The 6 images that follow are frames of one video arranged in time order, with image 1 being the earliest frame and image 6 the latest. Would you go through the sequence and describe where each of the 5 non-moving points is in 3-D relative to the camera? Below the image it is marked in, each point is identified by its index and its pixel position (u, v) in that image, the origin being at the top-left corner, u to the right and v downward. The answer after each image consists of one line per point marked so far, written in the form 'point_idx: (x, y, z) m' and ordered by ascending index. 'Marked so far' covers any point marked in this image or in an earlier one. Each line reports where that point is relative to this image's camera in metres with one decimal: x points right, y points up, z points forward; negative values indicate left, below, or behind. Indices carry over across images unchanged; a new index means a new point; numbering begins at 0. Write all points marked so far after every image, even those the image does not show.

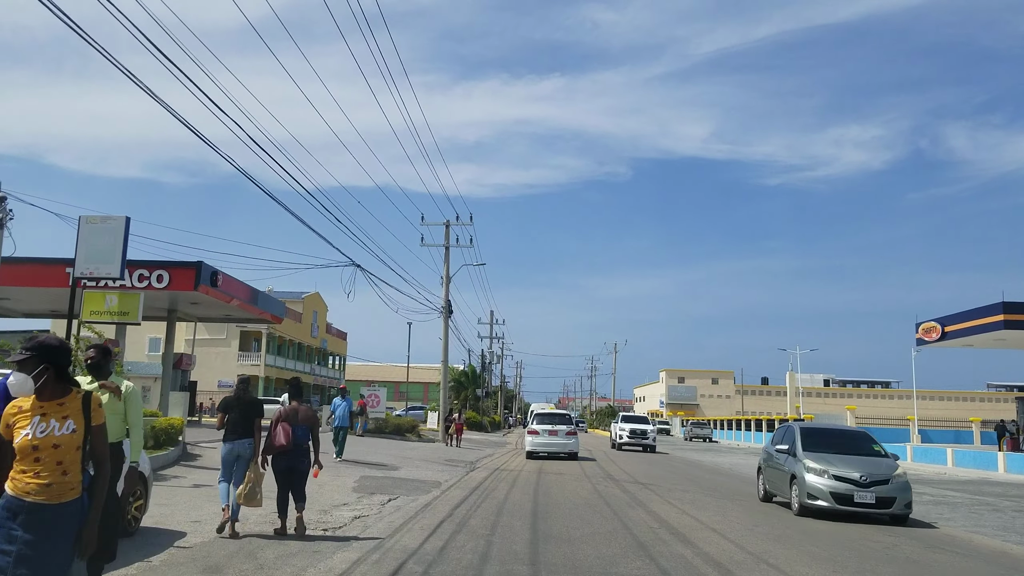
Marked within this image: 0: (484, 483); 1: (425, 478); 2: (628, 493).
0: (-0.6, -4.1, +19.6) m
1: (-1.8, -3.9, +19.3) m
2: (+2.1, -3.7, +17.0) m
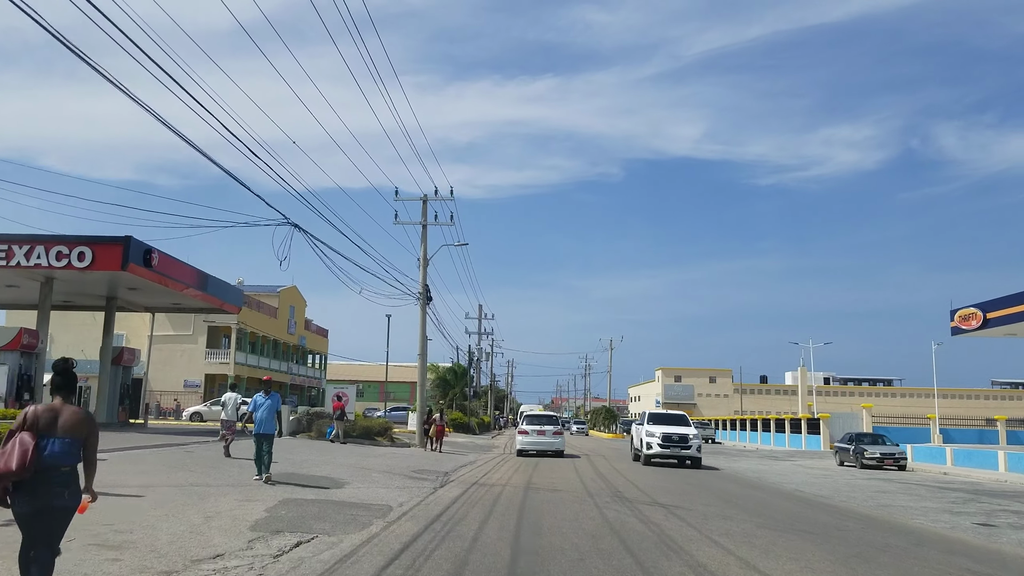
0: (-0.9, -3.4, +14.8) m
1: (-2.1, -3.3, +14.5) m
2: (+1.8, -3.1, +12.3) m
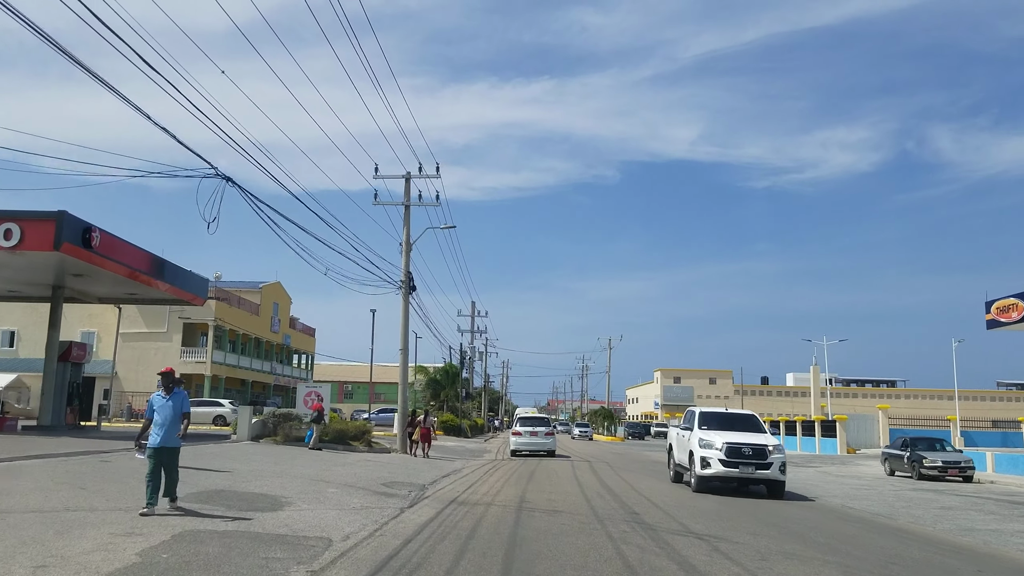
0: (-1.1, -3.0, +11.2) m
1: (-2.3, -2.8, +10.9) m
2: (+1.6, -2.6, +8.7) m
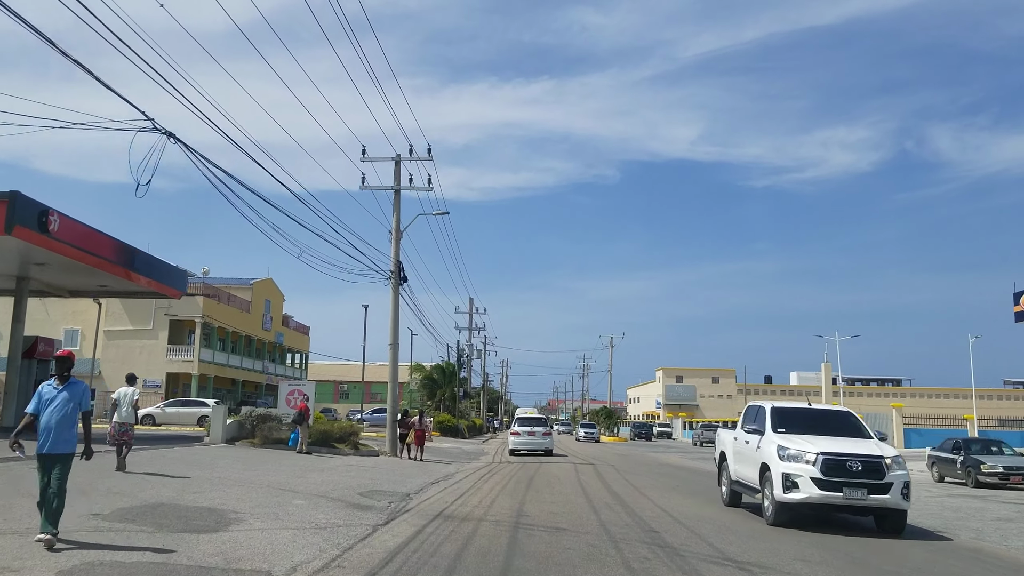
0: (-1.2, -2.6, +9.1) m
1: (-2.4, -2.5, +8.8) m
2: (+1.6, -2.3, +6.5) m
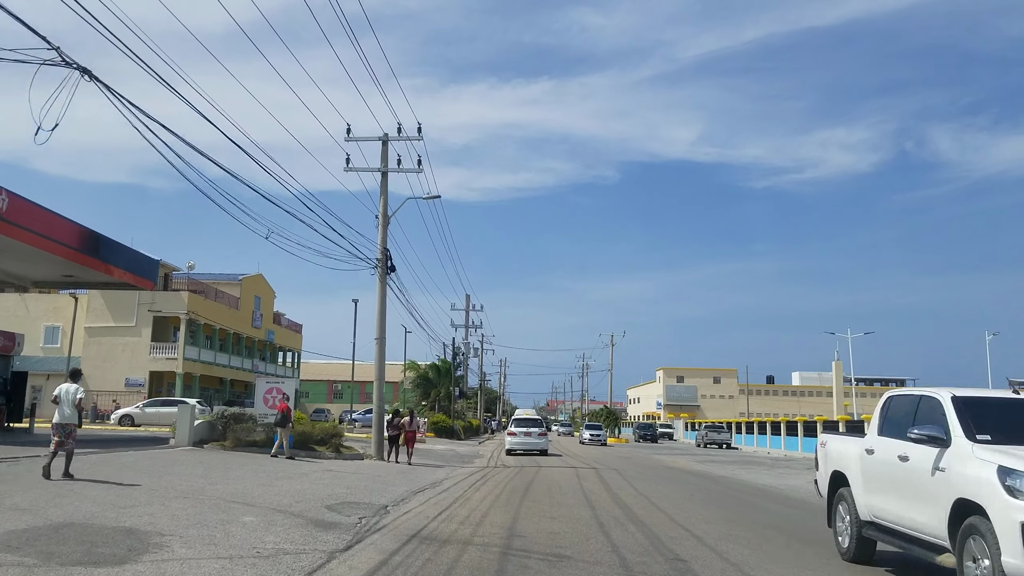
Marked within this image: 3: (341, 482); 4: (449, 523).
0: (-1.3, -2.3, +6.9) m
1: (-2.4, -2.2, +6.6) m
2: (+1.5, -2.0, +4.4) m
3: (-3.2, -3.6, +17.4) m
4: (-0.8, -3.0, +11.7) m
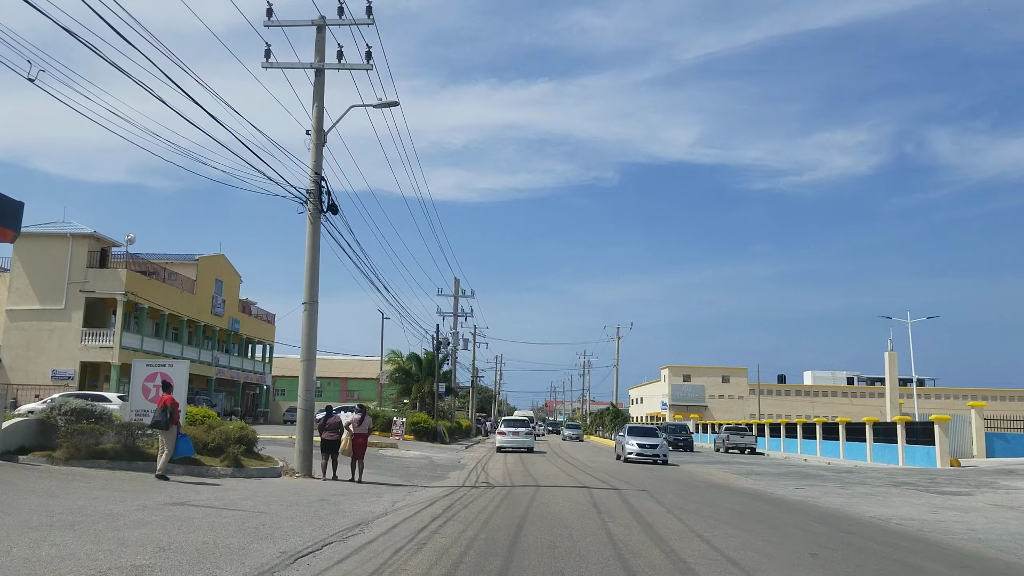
0: (-1.5, -1.2, -1.0) m
1: (-2.7, -1.0, -1.3) m
2: (+1.2, -0.8, -3.5) m
3: (-3.5, -2.5, +9.5) m
4: (-1.1, -1.8, +3.8) m
